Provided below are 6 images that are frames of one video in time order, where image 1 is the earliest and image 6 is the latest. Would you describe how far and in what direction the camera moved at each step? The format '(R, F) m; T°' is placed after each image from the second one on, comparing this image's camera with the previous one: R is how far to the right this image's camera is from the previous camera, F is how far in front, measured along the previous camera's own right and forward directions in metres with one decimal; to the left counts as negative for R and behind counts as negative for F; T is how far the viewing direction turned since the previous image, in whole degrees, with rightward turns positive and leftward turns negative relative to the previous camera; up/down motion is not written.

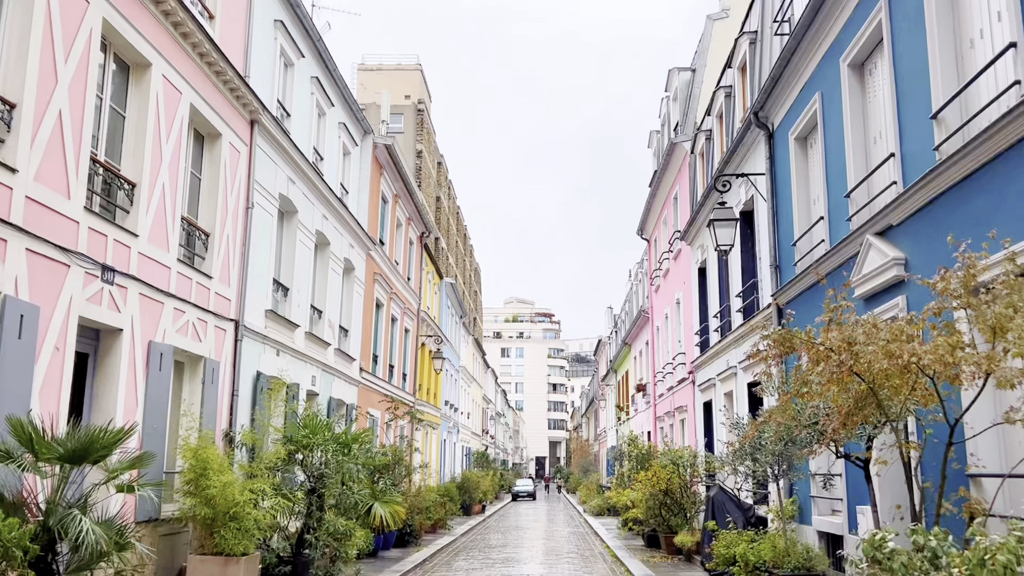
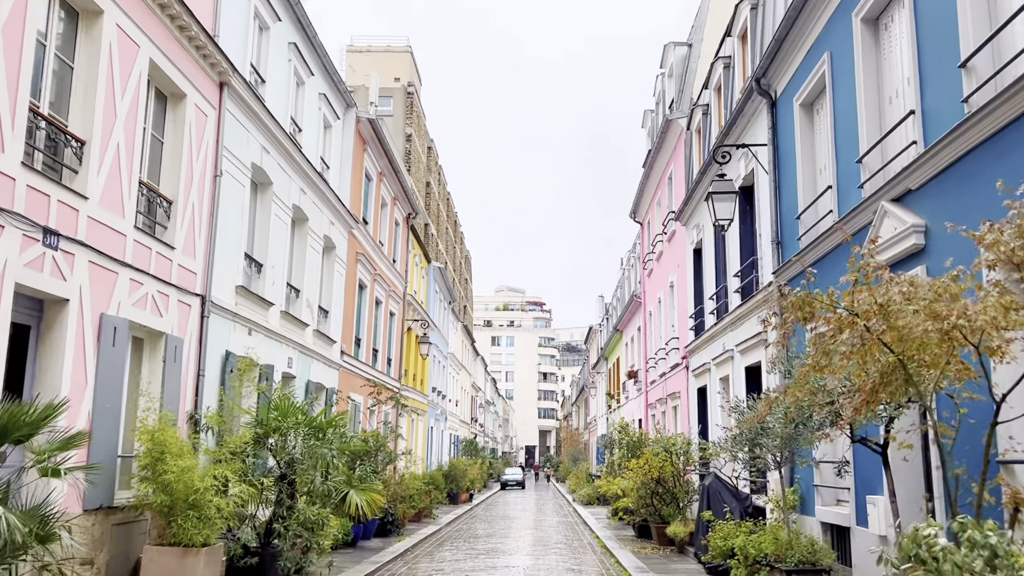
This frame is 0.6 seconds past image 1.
(+0.1, +0.6) m; +1°
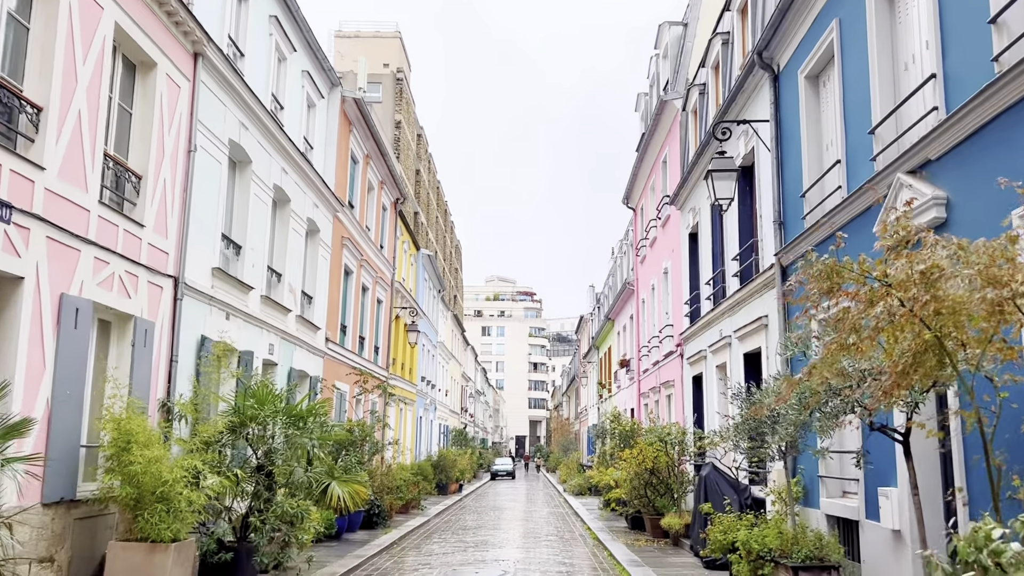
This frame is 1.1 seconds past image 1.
(0.0, +0.5) m; +1°
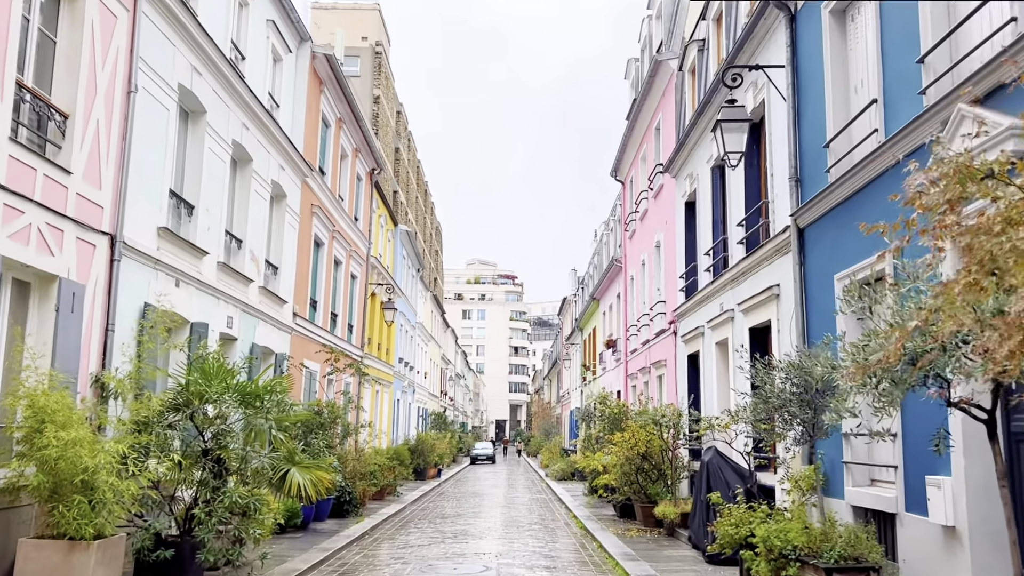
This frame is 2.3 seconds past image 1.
(0.0, +1.1) m; +1°
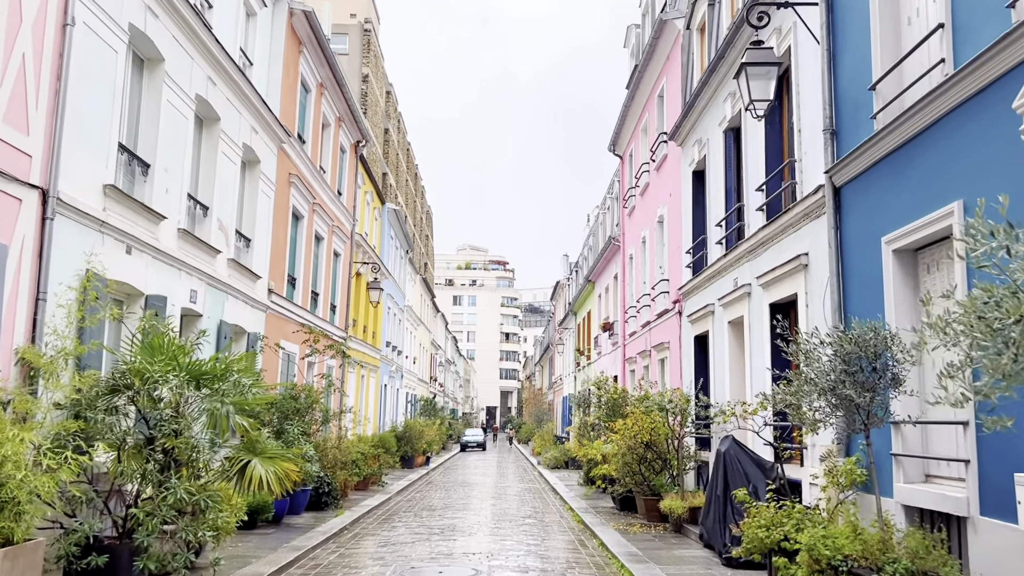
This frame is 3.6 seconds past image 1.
(0.0, +1.1) m; +1°
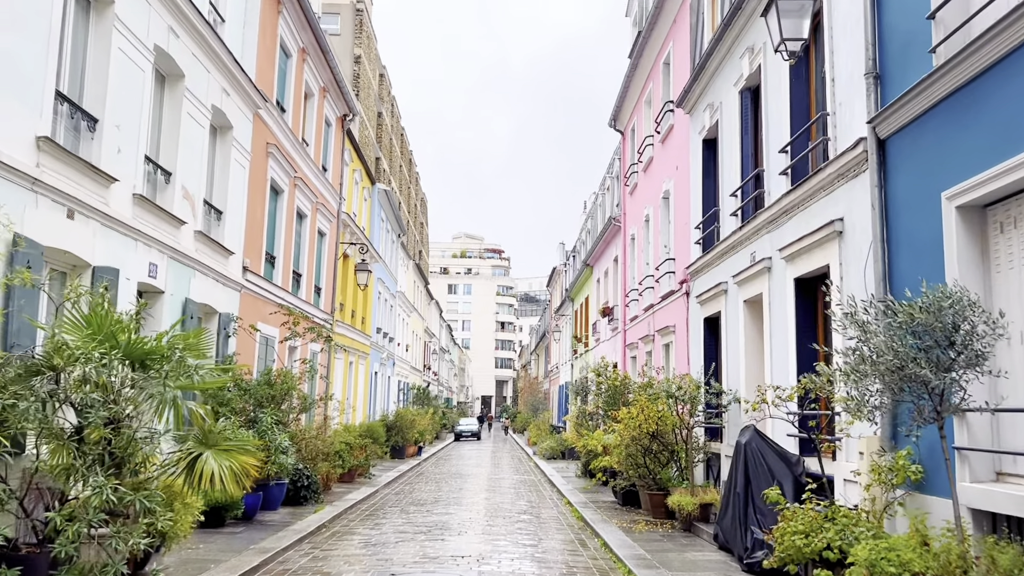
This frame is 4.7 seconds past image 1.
(0.0, +1.0) m; 0°
